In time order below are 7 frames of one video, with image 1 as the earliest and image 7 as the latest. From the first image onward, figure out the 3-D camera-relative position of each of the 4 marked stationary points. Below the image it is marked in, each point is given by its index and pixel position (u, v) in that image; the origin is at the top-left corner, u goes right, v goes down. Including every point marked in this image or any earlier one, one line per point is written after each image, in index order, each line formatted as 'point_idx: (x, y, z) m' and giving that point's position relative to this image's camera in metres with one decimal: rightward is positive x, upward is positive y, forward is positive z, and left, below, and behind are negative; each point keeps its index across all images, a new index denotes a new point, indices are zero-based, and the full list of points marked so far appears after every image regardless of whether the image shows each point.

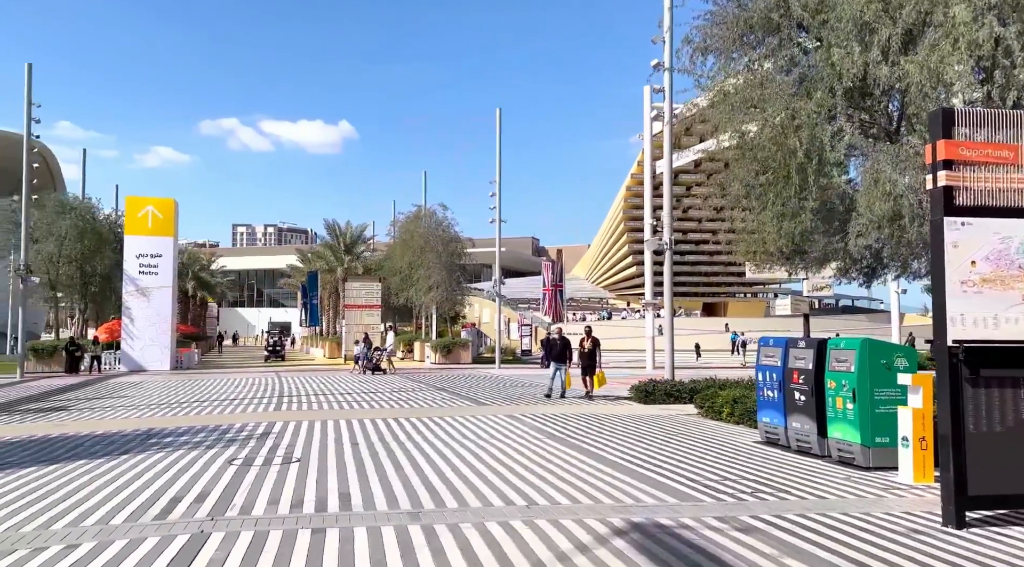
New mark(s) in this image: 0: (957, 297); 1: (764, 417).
0: (+4.0, -0.1, +7.0) m
1: (+4.0, -2.1, +12.4) m
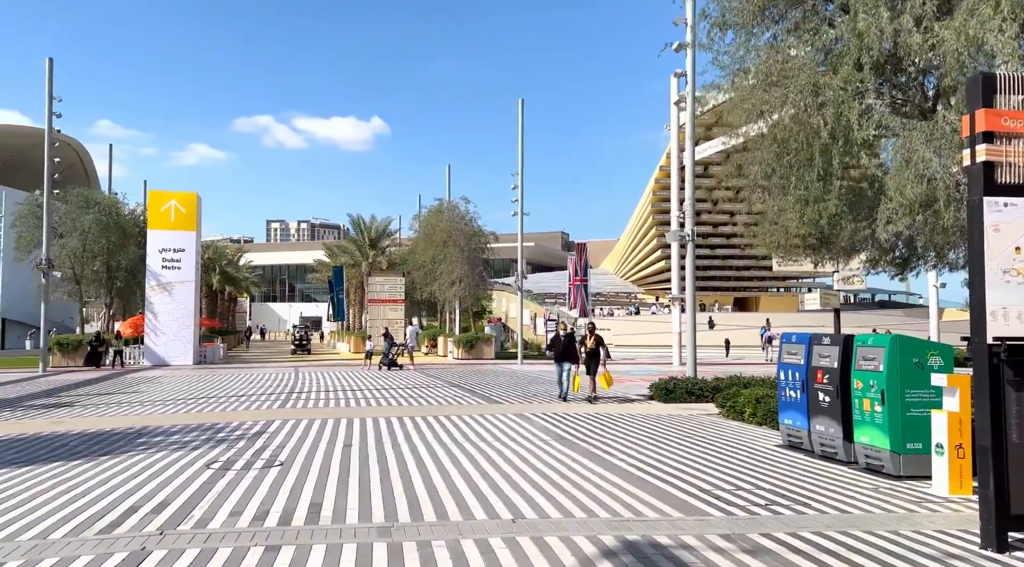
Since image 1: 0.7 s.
0: (+3.9, 0.0, +6.2) m
1: (+4.0, -2.0, +11.5) m
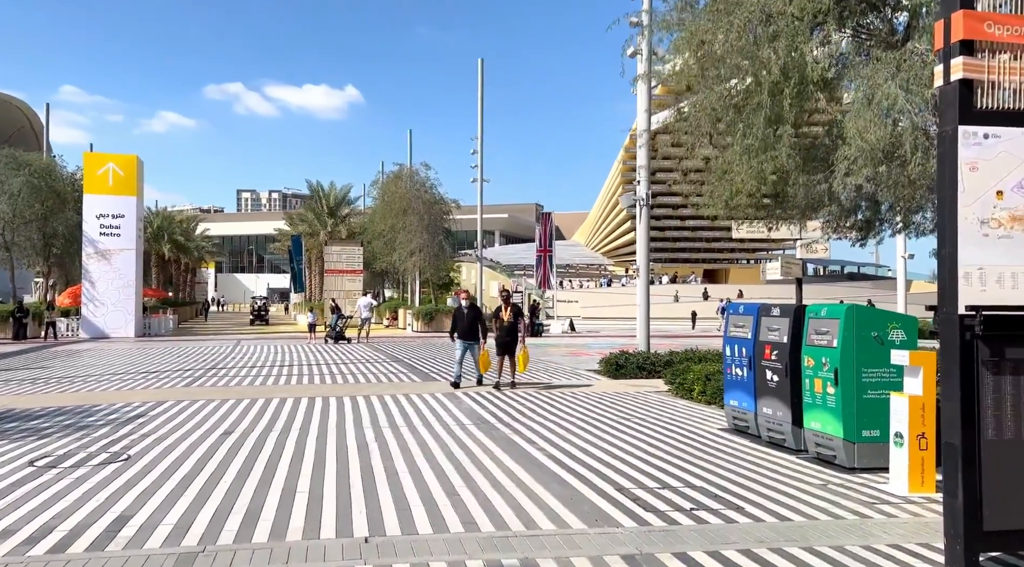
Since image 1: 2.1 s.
0: (+2.9, +0.2, +4.8) m
1: (+2.9, -1.5, +10.2) m
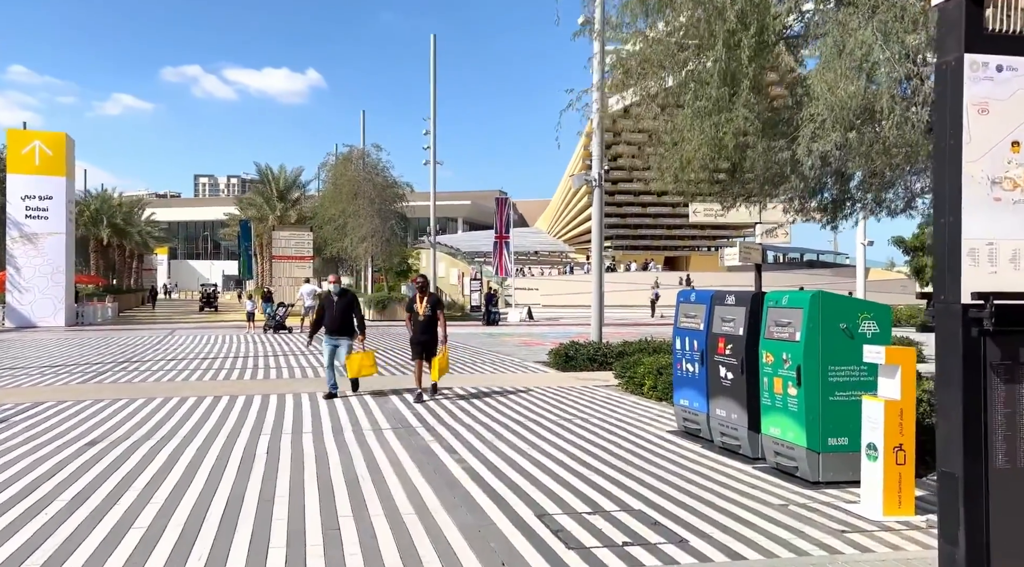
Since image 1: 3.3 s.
0: (+2.2, +0.3, +3.7) m
1: (+2.0, -1.3, +9.1) m
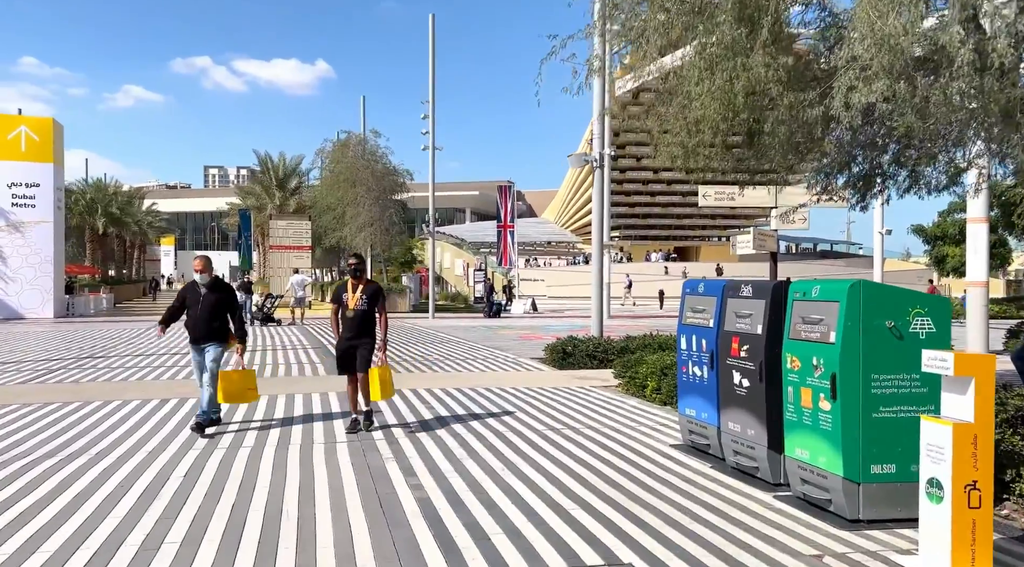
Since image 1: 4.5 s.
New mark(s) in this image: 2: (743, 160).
0: (+1.9, +0.4, +2.3) m
1: (+1.7, -1.2, +7.7) m
2: (+2.7, +1.4, +9.1) m
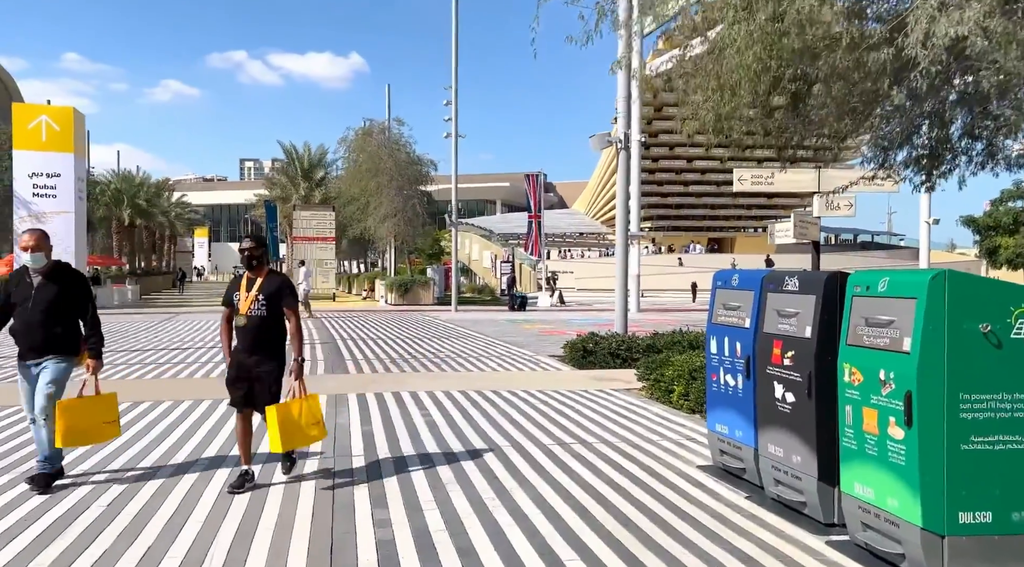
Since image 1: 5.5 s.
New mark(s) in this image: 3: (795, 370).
0: (+1.7, +0.4, +1.0) m
1: (+1.7, -1.2, +6.5) m
2: (+2.8, +1.5, +7.8) m
3: (+1.9, -0.6, +5.2) m
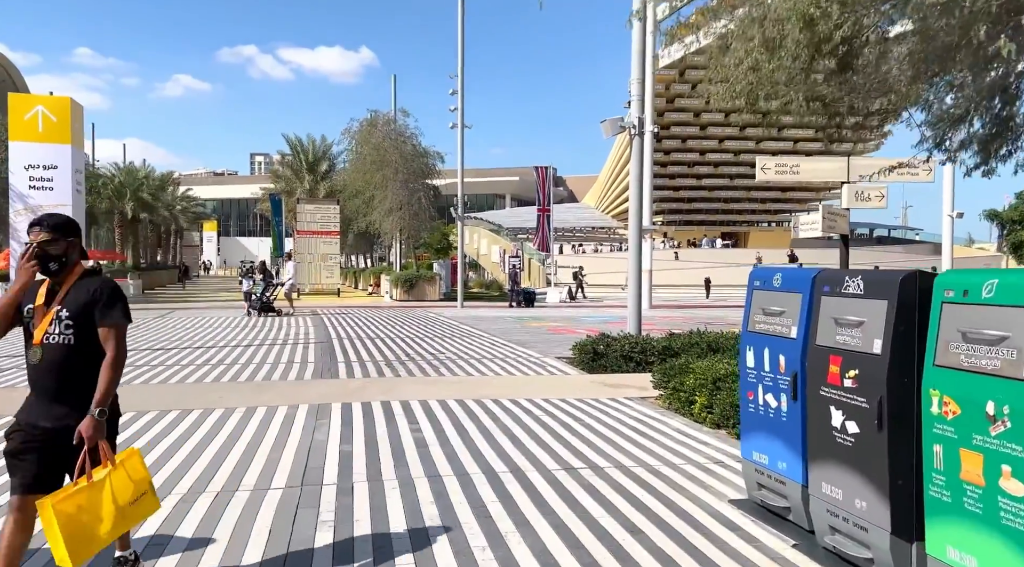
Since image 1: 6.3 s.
0: (+1.6, +0.4, -0.1) m
1: (+1.7, -1.2, +5.4) m
2: (+2.8, +1.5, +6.7) m
3: (+1.8, -0.6, +4.2) m
